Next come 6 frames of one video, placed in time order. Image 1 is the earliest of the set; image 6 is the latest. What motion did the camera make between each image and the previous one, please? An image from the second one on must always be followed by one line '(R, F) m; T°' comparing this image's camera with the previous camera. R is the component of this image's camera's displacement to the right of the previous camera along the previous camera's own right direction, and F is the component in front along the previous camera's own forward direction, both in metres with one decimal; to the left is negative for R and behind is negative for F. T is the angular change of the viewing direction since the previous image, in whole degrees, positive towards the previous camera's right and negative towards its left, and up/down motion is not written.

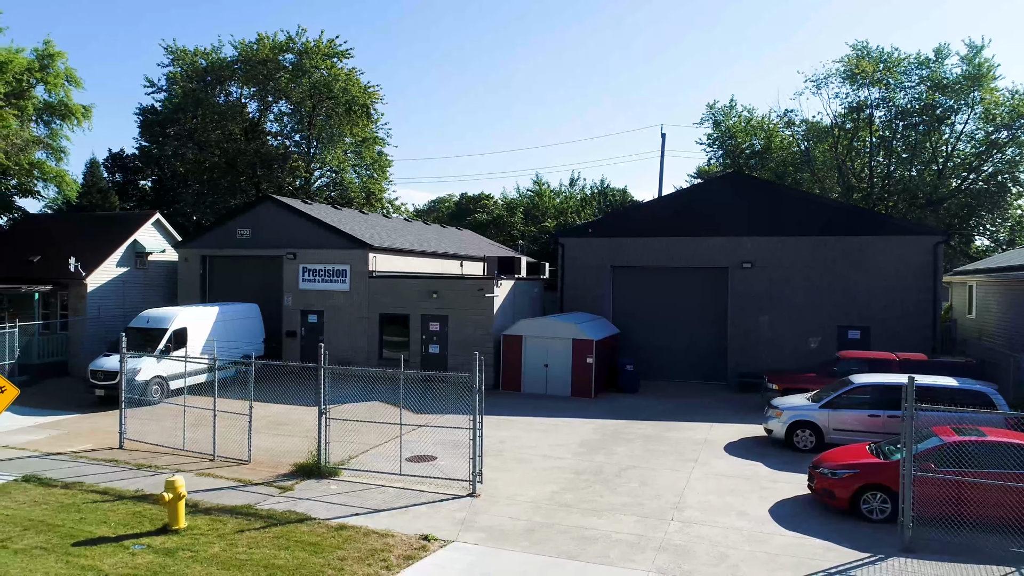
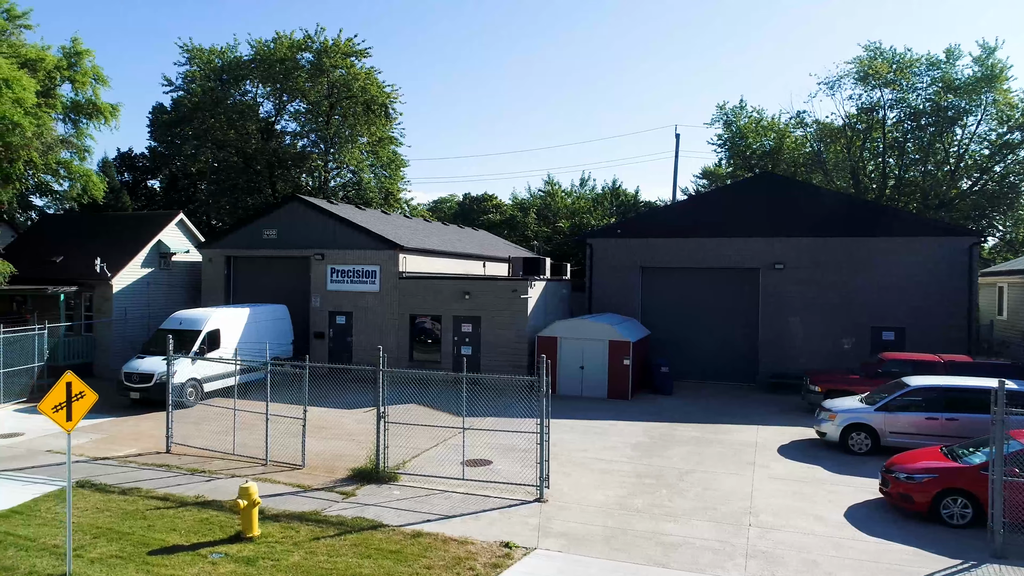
(-1.1, +0.2) m; +1°
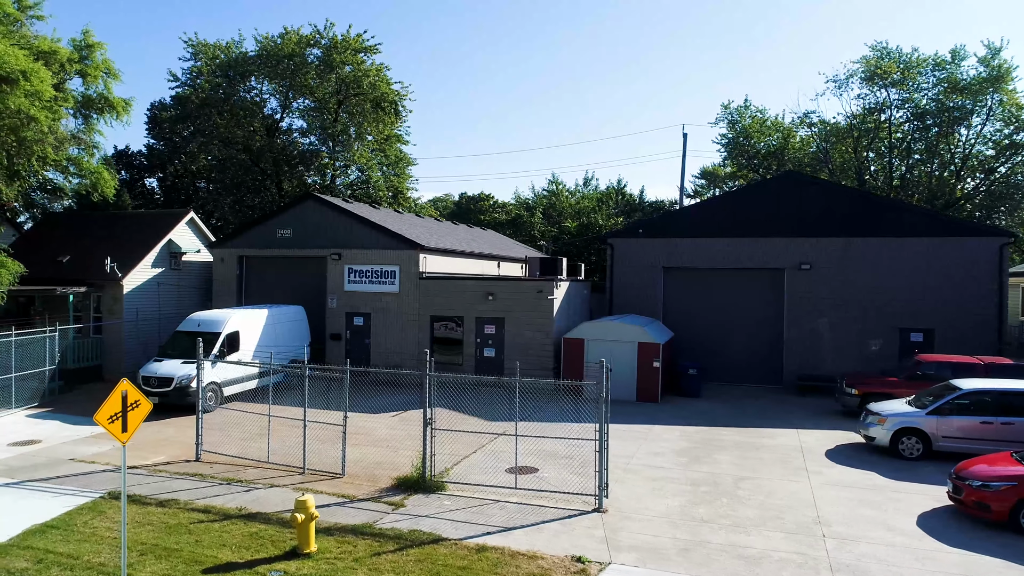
(-1.0, +0.4) m; +1°
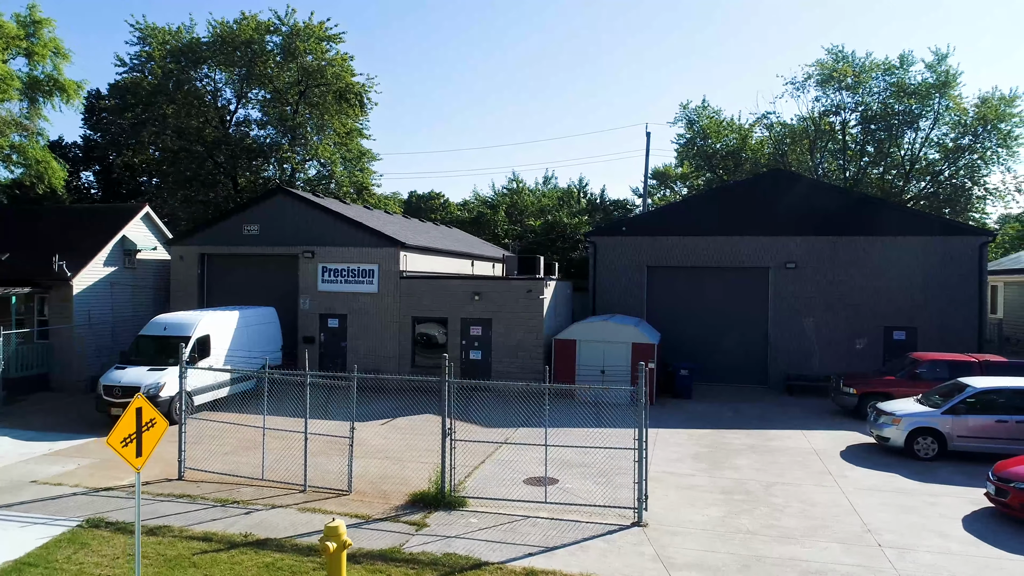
(-1.2, +0.8) m; +5°
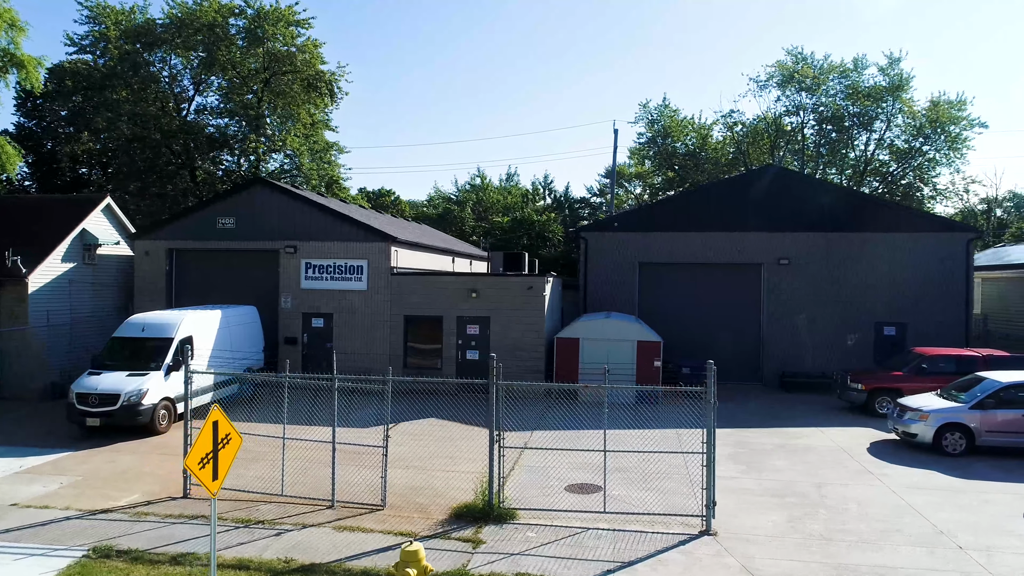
(-1.5, +0.8) m; +5°
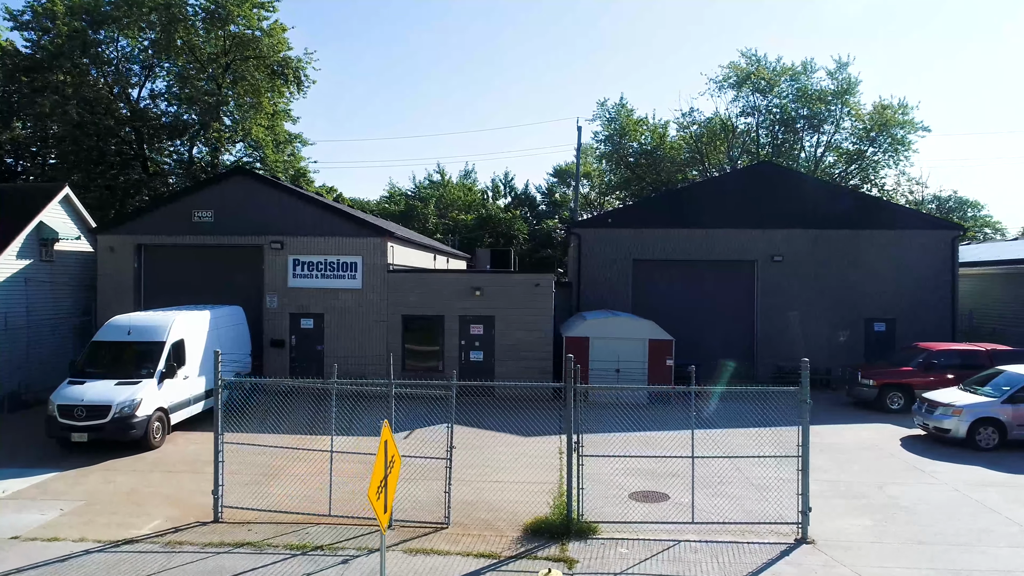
(-1.8, +0.9) m; +6°
